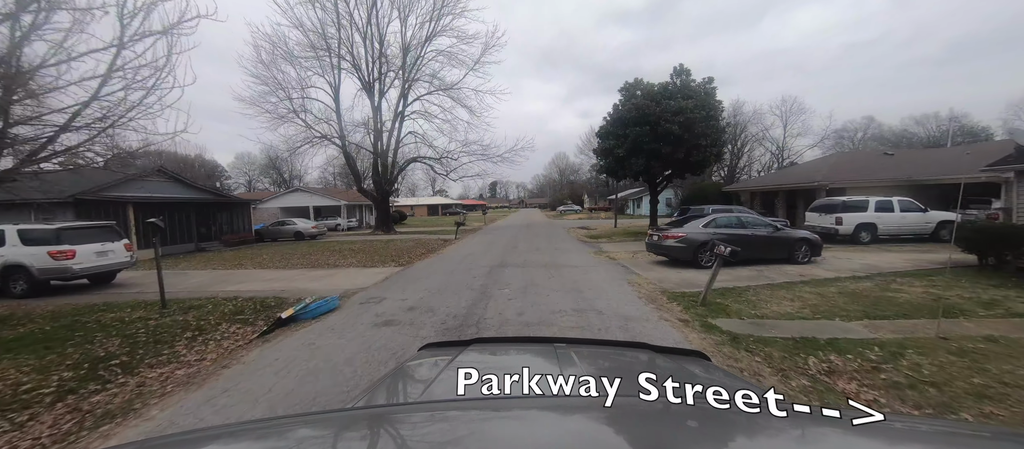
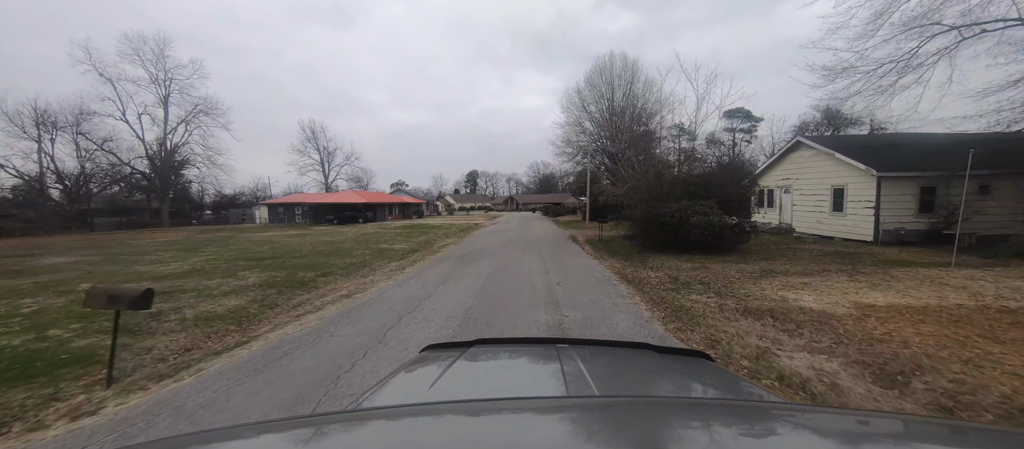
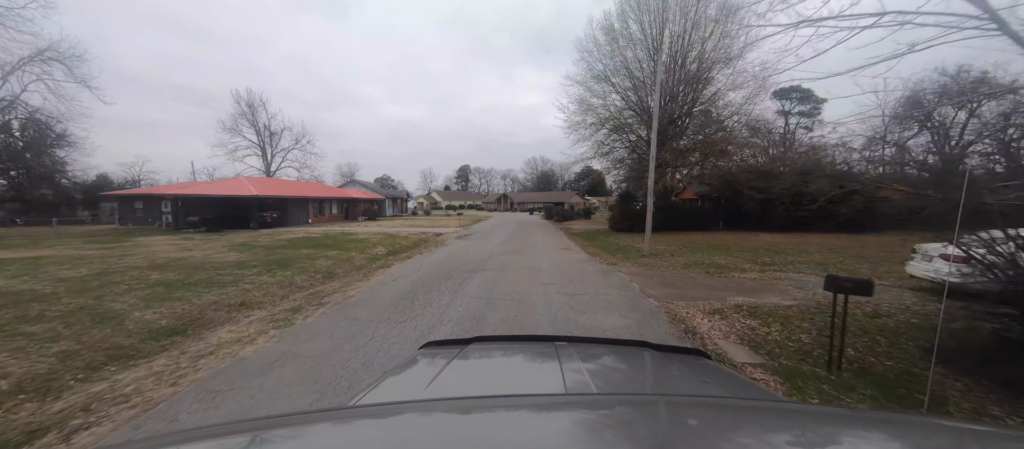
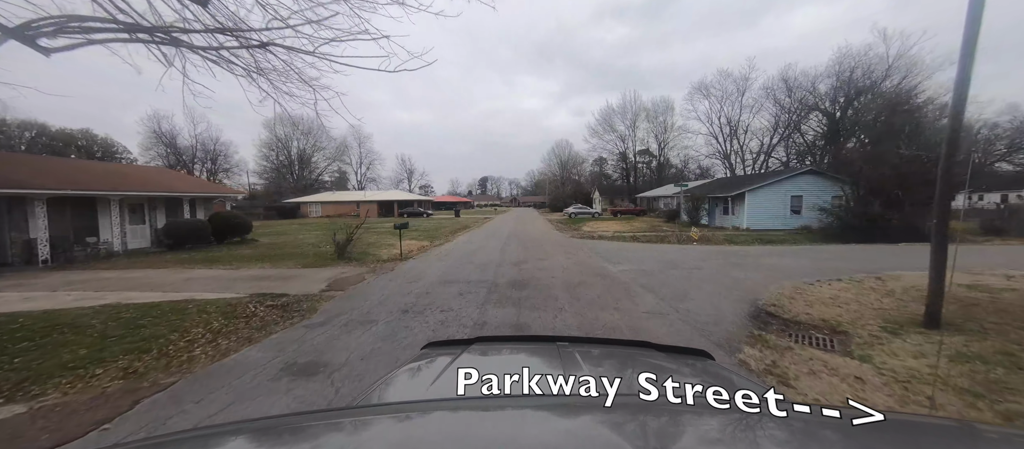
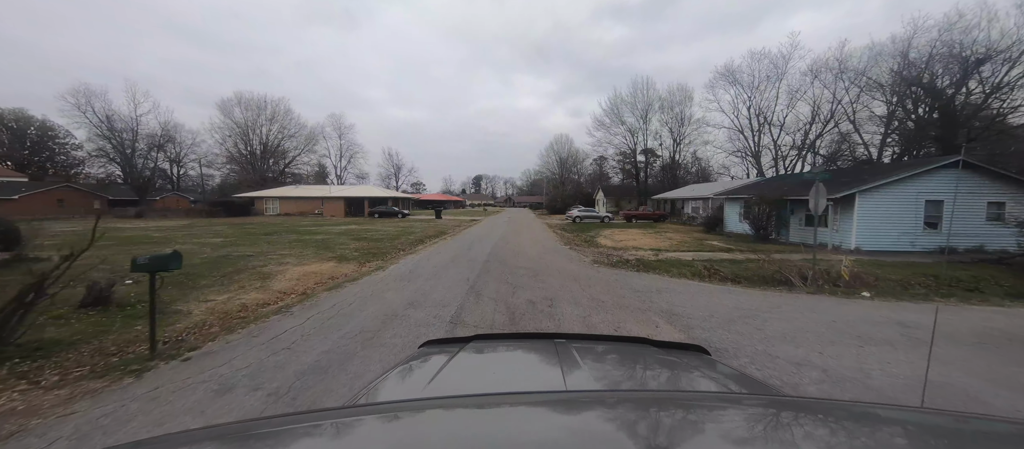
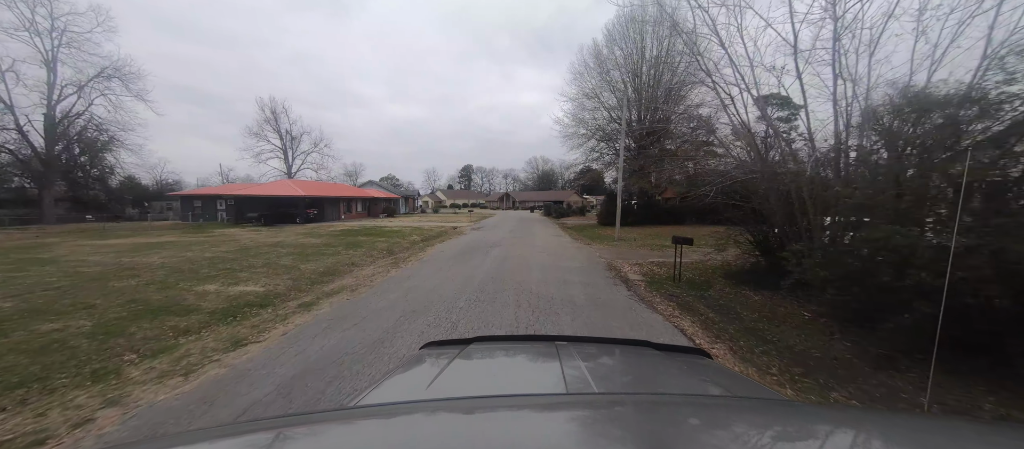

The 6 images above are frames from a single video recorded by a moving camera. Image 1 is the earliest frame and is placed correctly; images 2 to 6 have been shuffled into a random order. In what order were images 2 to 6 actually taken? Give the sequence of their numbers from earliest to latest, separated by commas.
4, 5, 2, 6, 3
